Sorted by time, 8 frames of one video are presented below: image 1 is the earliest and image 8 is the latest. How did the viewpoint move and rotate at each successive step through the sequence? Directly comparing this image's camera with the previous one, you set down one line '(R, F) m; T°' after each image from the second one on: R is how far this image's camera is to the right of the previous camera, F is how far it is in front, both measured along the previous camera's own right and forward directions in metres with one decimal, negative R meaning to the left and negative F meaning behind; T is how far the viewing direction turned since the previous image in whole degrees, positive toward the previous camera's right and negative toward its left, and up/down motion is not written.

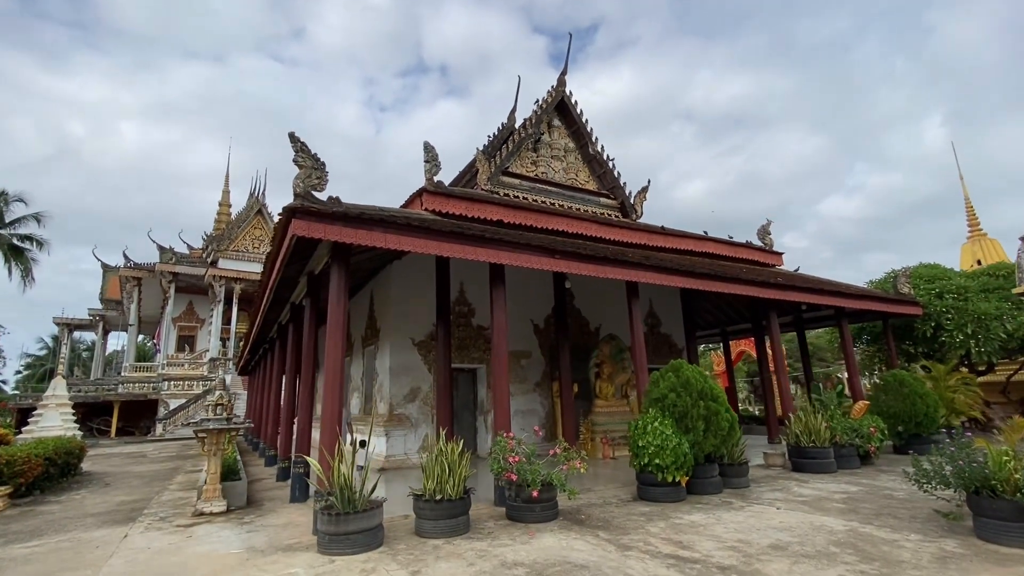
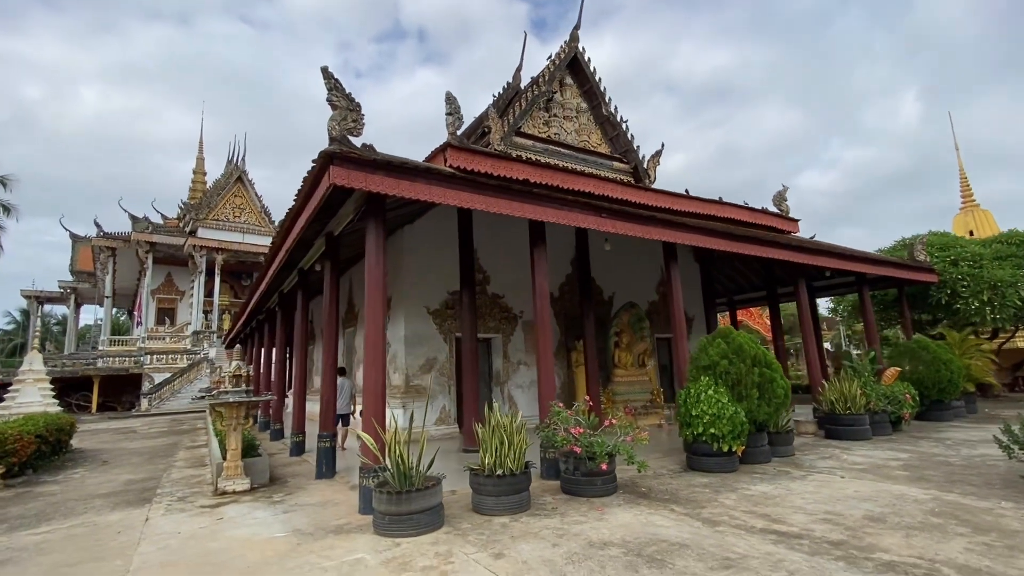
(-0.7, +0.4) m; +2°
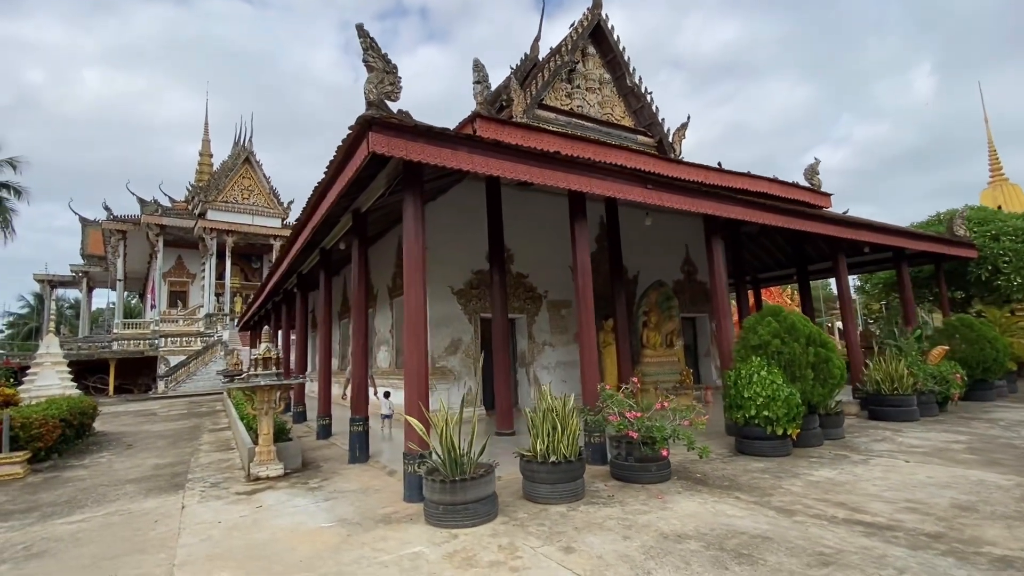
(-0.4, +0.3) m; -1°
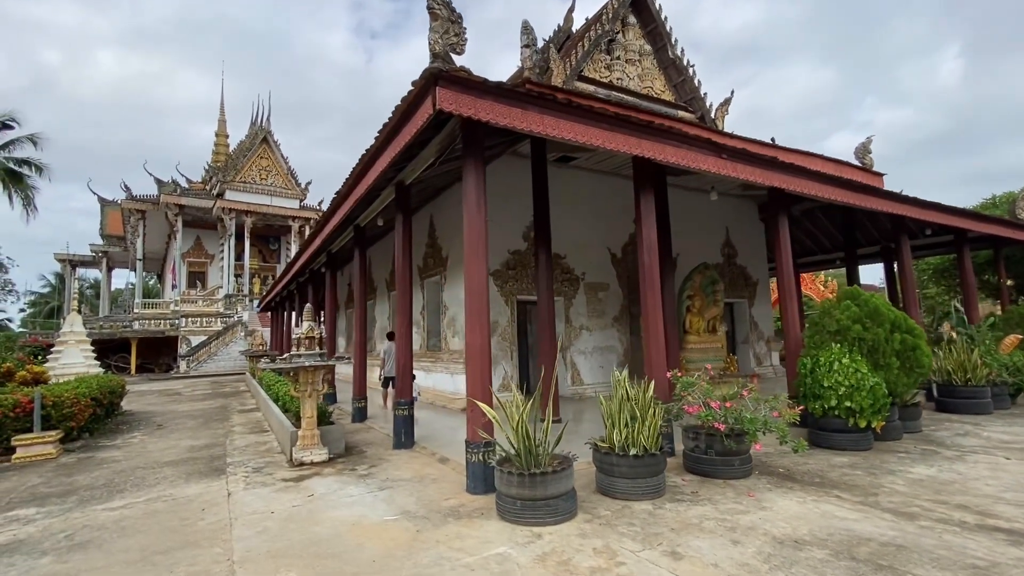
(-0.5, +0.4) m; -1°
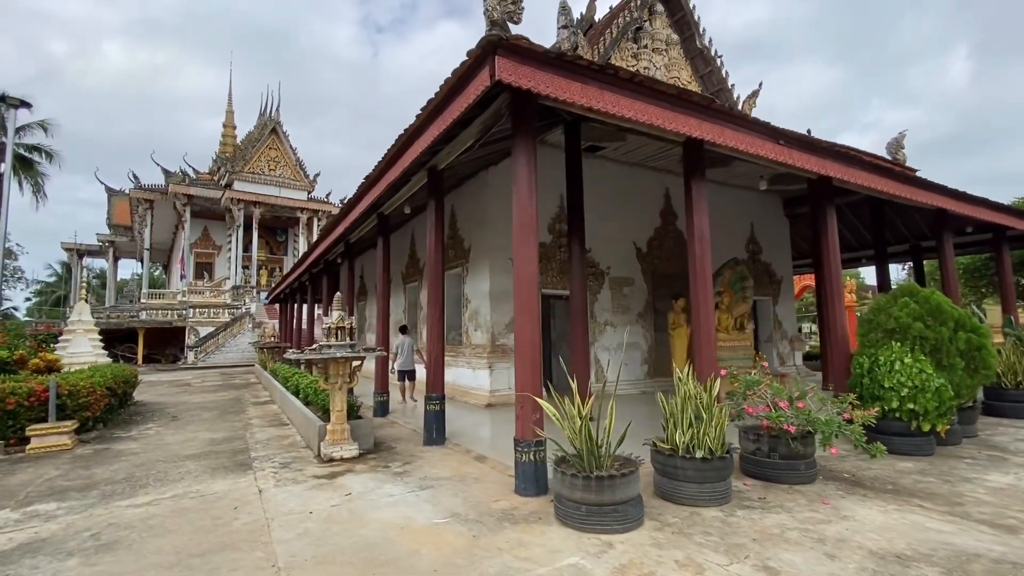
(-0.4, +0.2) m; 0°
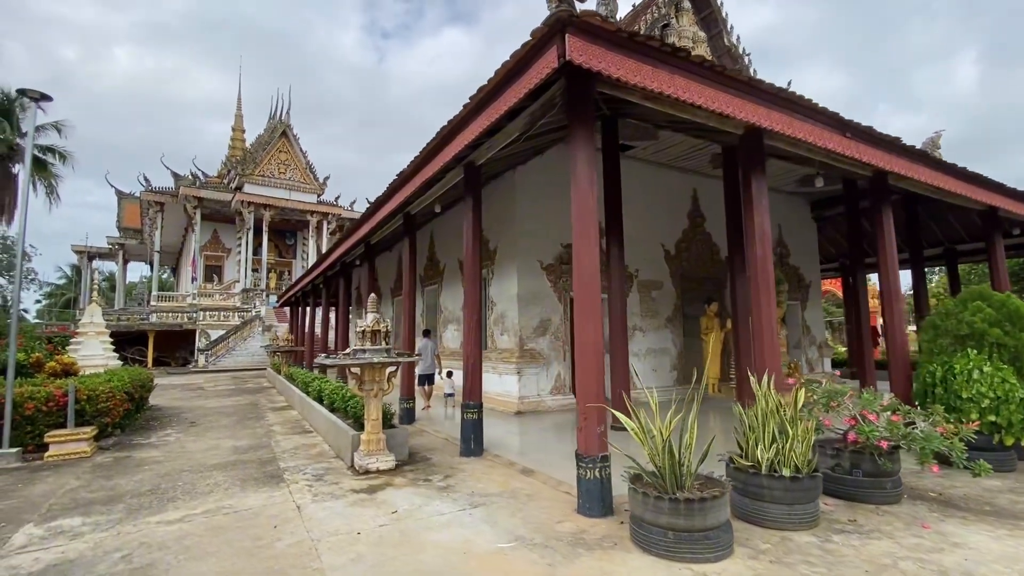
(-0.4, +0.3) m; 0°
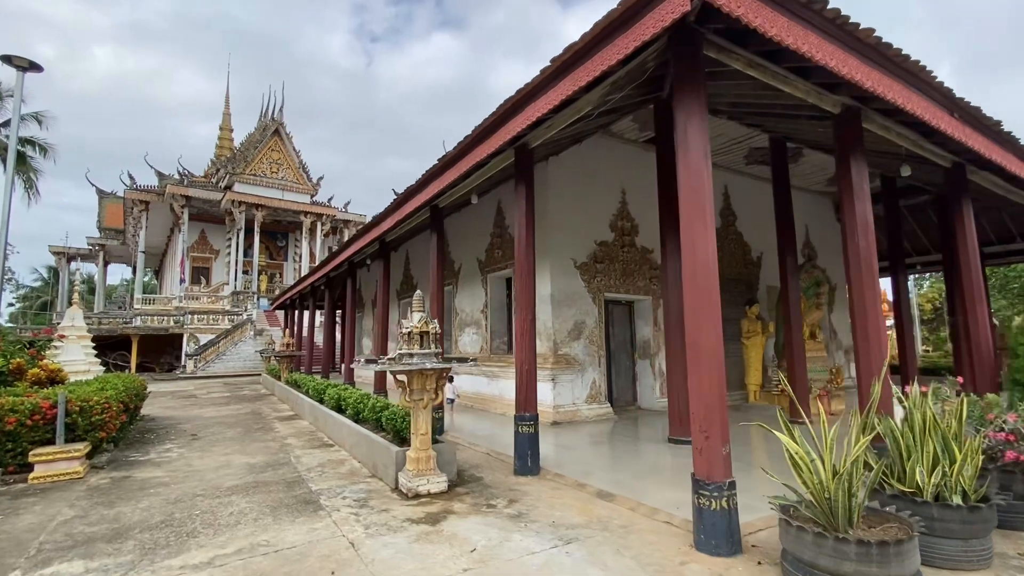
(-0.6, +0.5) m; +2°
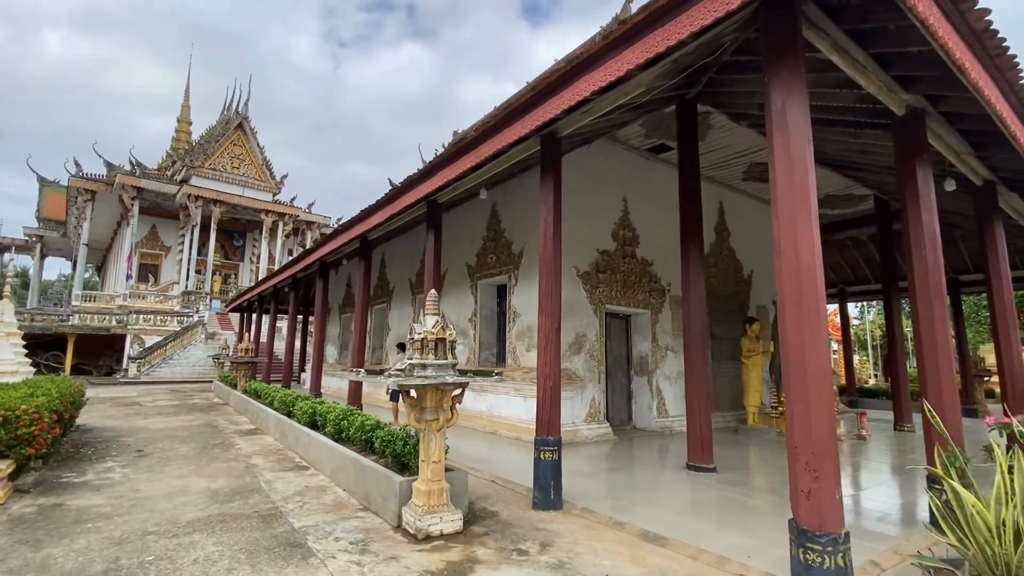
(-0.5, +0.6) m; +4°
